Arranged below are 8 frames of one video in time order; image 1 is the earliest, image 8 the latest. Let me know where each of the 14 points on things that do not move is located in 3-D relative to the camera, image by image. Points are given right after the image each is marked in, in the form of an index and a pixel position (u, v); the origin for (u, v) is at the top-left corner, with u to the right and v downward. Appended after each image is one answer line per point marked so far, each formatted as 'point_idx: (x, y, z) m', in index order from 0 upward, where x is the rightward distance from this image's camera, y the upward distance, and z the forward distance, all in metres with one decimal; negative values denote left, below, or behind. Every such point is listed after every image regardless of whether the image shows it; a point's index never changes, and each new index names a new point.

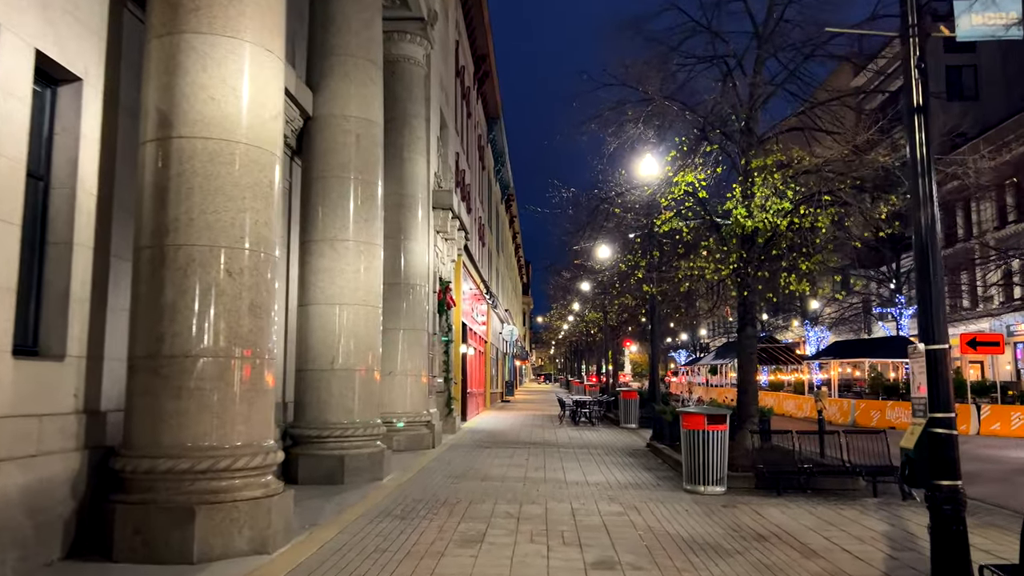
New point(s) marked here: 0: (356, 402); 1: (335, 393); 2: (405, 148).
0: (-2.3, -1.7, +11.7) m
1: (-2.6, -1.5, +11.6) m
2: (-2.3, +3.0, +17.0) m
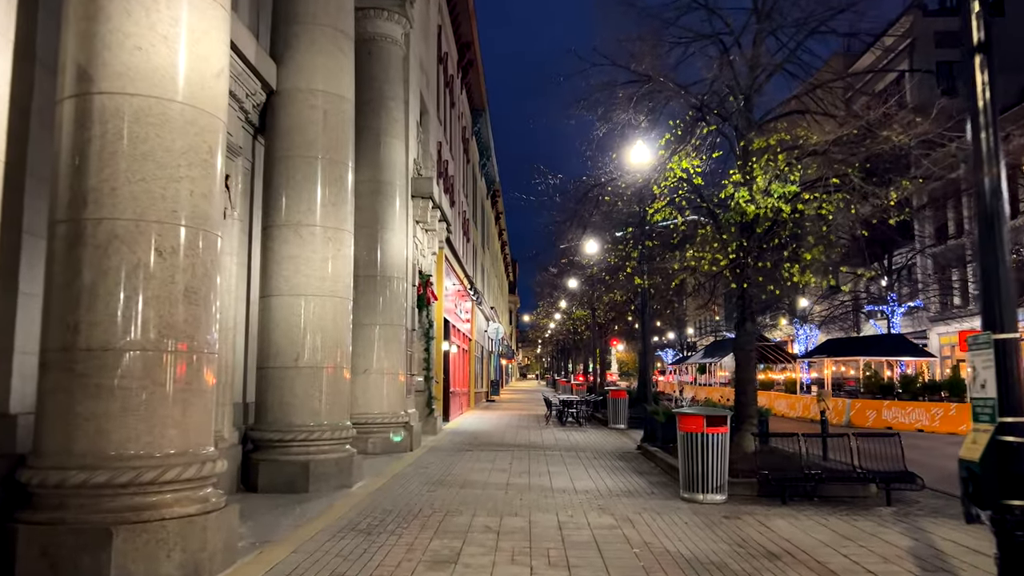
0: (-2.5, -1.5, +10.7) m
1: (-2.8, -1.4, +10.6) m
2: (-2.6, +3.1, +16.0) m
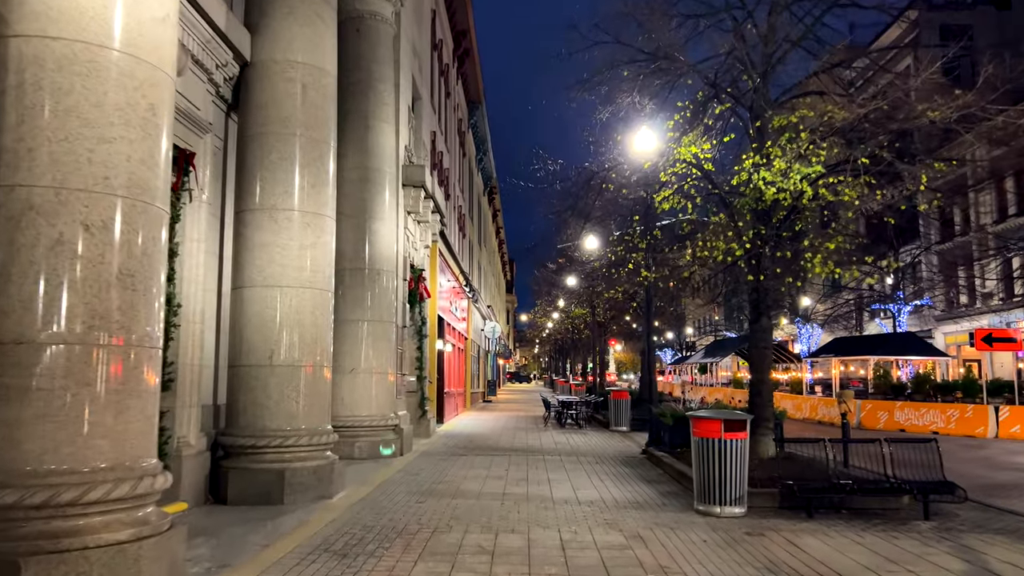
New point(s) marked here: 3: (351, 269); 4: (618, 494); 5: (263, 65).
0: (-2.6, -1.4, +9.7) m
1: (-2.9, -1.3, +9.6) m
2: (-2.7, +3.3, +15.1) m
3: (-2.9, +0.3, +14.6) m
4: (+1.4, -2.6, +10.2) m
5: (-3.1, +2.8, +10.1) m
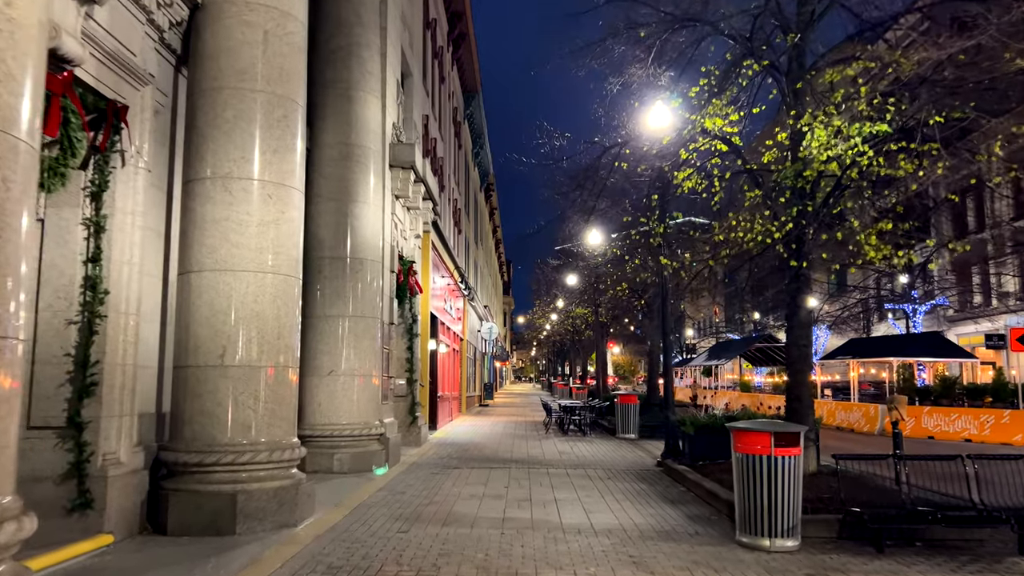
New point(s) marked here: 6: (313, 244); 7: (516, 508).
0: (-2.6, -1.3, +8.1) m
1: (-2.8, -1.1, +8.0) m
2: (-2.7, +3.4, +13.4) m
3: (-2.9, +0.5, +13.0) m
4: (+1.4, -2.5, +8.5) m
5: (-3.1, +3.0, +8.5) m
6: (-3.2, +0.7, +13.0) m
7: (0.0, -2.6, +9.3) m
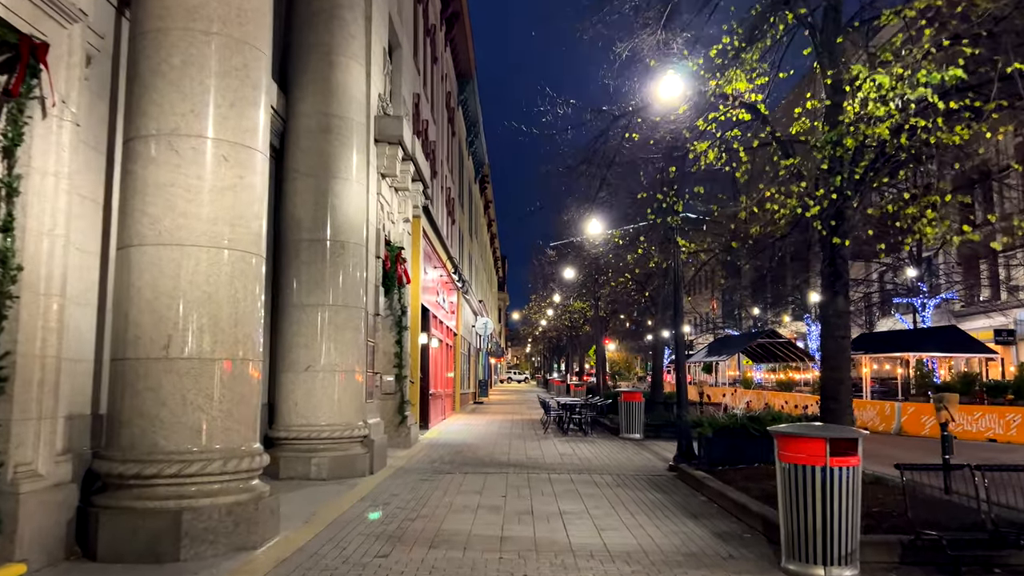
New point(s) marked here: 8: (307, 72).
0: (-2.6, -1.1, +6.8) m
1: (-2.8, -0.9, +6.7) m
2: (-2.7, +3.6, +12.2) m
3: (-3.0, +0.7, +11.7) m
4: (+1.4, -2.3, +7.3) m
5: (-3.1, +3.2, +7.2) m
6: (-3.3, +0.9, +11.7) m
7: (0.0, -2.4, +8.1) m
8: (-3.1, +3.2, +12.1) m
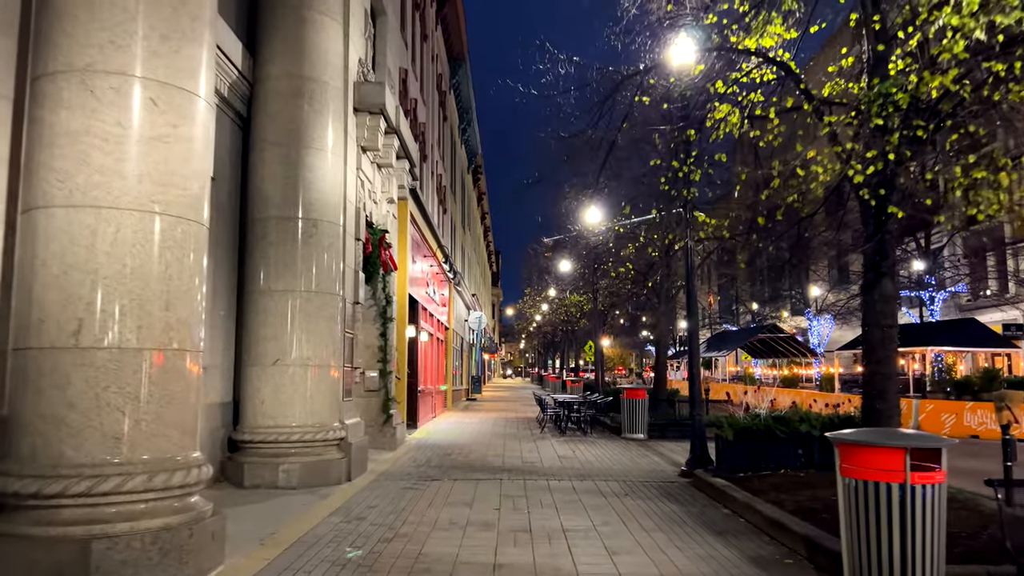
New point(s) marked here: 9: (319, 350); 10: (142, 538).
0: (-2.6, -0.9, +5.5) m
1: (-2.9, -0.8, +5.4) m
2: (-2.8, +3.8, +10.8) m
3: (-3.0, +0.9, +10.4) m
4: (+1.3, -2.1, +6.0) m
5: (-3.2, +3.3, +5.8) m
6: (-3.3, +1.1, +10.4) m
7: (0.0, -2.2, +6.8) m
8: (-3.2, +3.5, +10.7) m
9: (-2.5, -0.8, +10.4) m
10: (-2.4, -1.6, +5.3) m
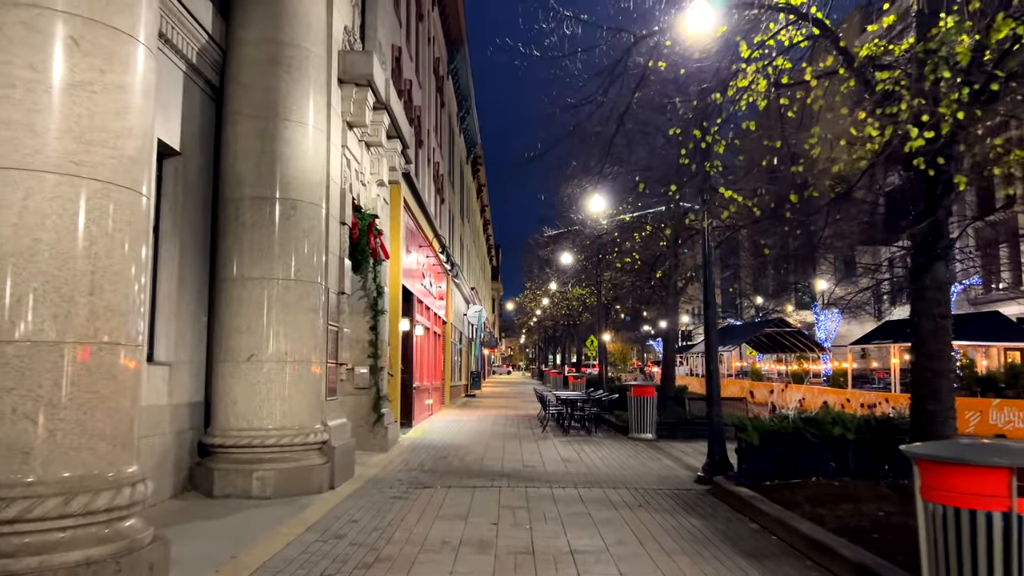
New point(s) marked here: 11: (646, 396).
0: (-2.6, -0.8, +4.5) m
1: (-2.9, -0.7, +4.4) m
2: (-2.8, +4.0, +9.8) m
3: (-3.0, +1.0, +9.4) m
4: (+1.3, -2.0, +5.0) m
5: (-3.2, +3.5, +4.8) m
6: (-3.3, +1.3, +9.4) m
7: (0.0, -2.1, +5.8) m
8: (-3.2, +3.6, +9.7) m
9: (-2.5, -0.7, +9.4) m
10: (-2.4, -1.5, +4.3) m
11: (+2.6, -2.1, +15.6) m
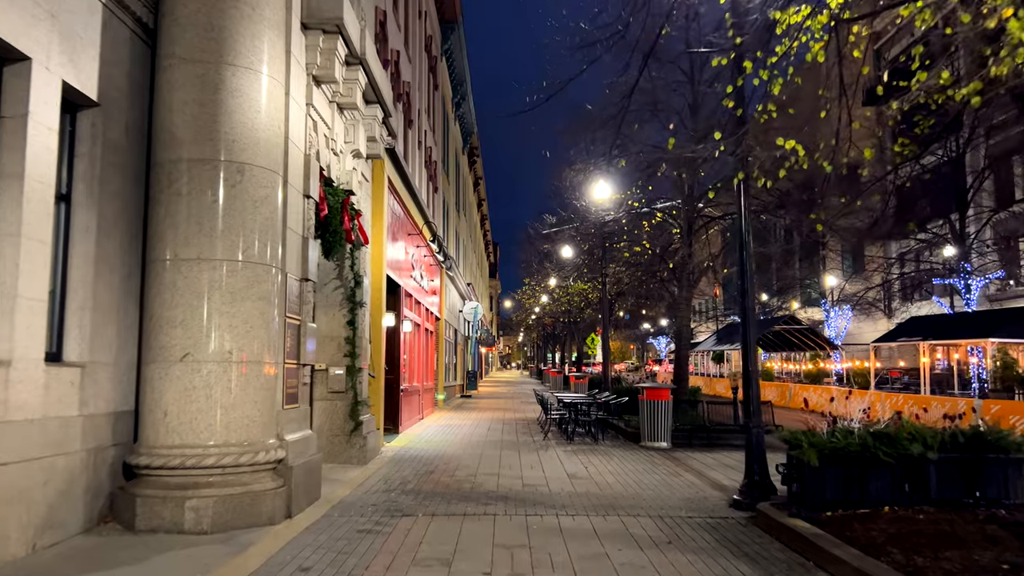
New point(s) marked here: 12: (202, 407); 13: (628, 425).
0: (-2.6, -0.6, +2.8) m
1: (-2.9, -0.5, +2.6) m
2: (-2.8, +4.1, +8.0) m
3: (-3.1, +1.2, +7.6) m
4: (+1.3, -1.8, +3.3) m
5: (-3.2, +3.6, +3.1) m
6: (-3.4, +1.4, +7.7) m
7: (0.0, -1.9, +4.1) m
8: (-3.2, +3.8, +8.0) m
9: (-2.5, -0.5, +7.7) m
10: (-2.4, -1.4, +2.6) m
11: (+2.6, -1.9, +13.9) m
12: (-2.8, -1.1, +7.4) m
13: (+2.3, -2.8, +16.3) m
